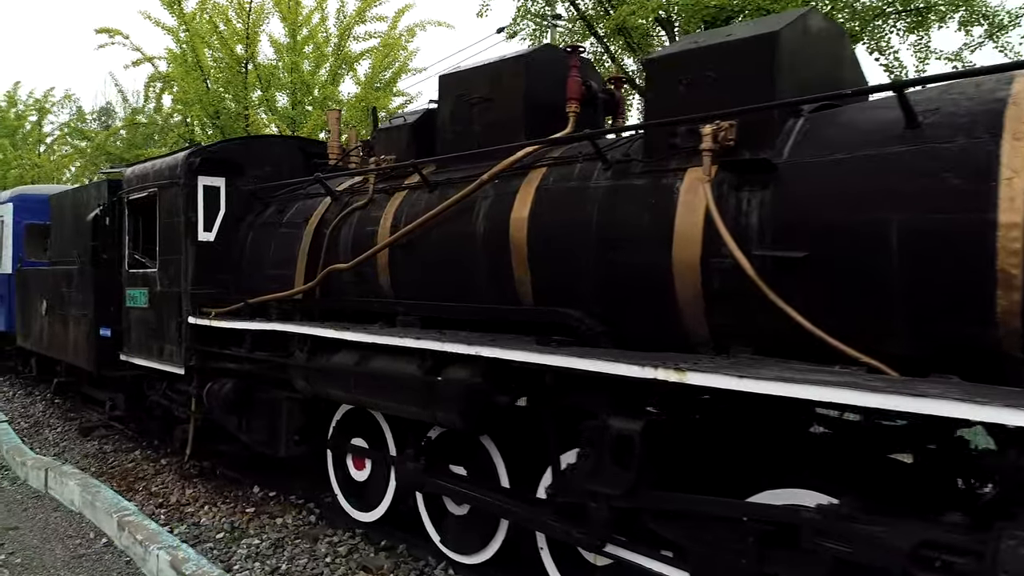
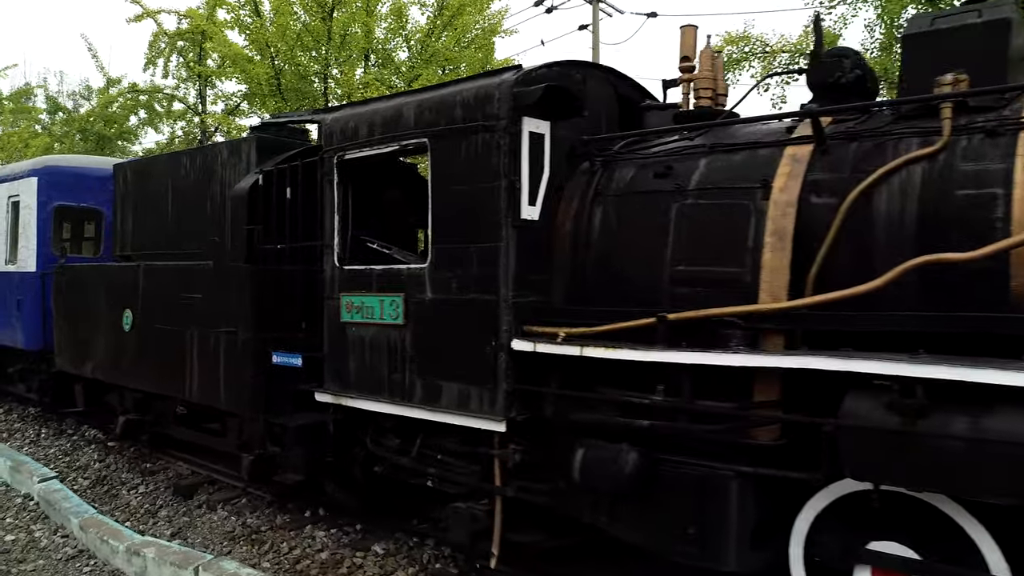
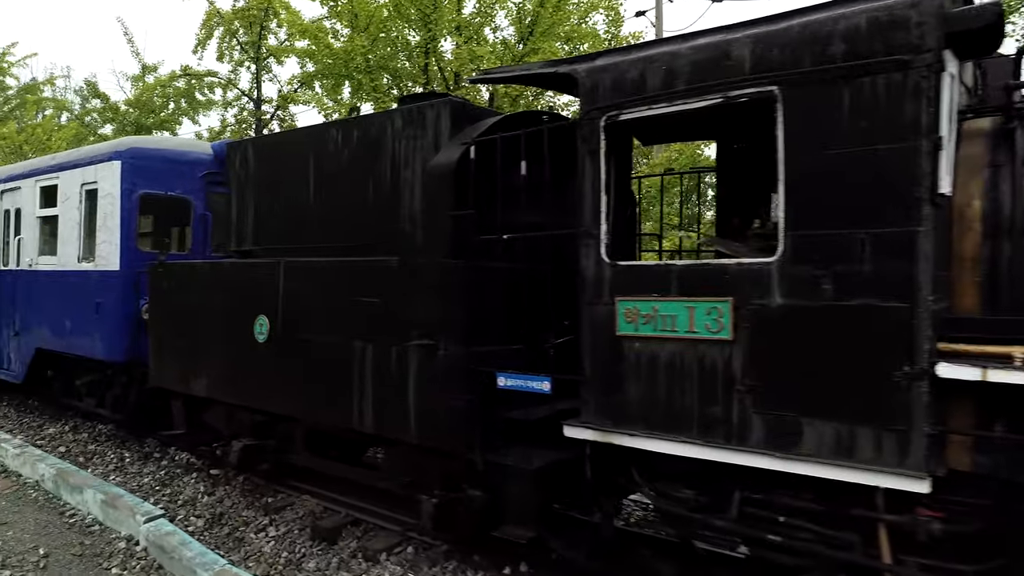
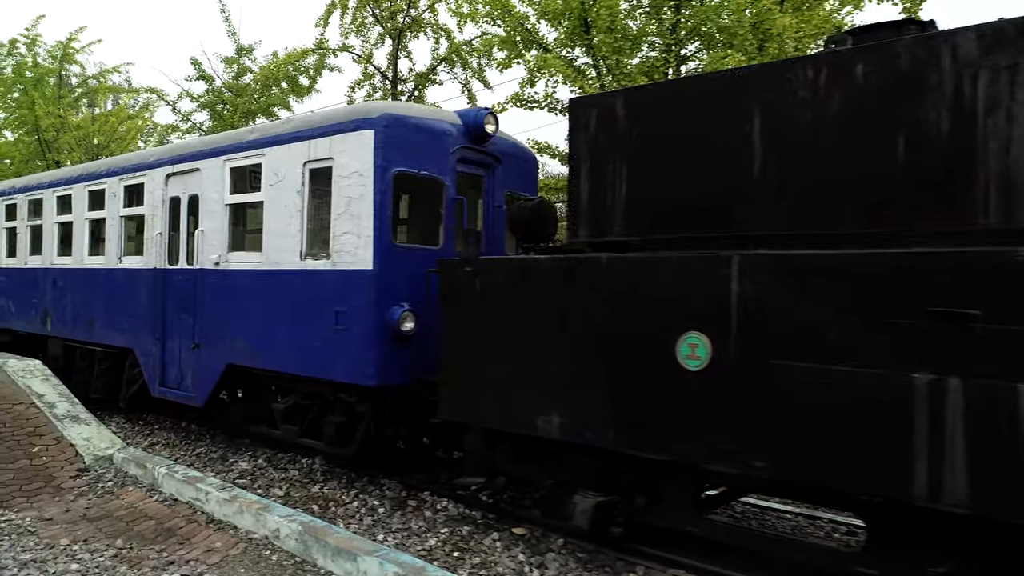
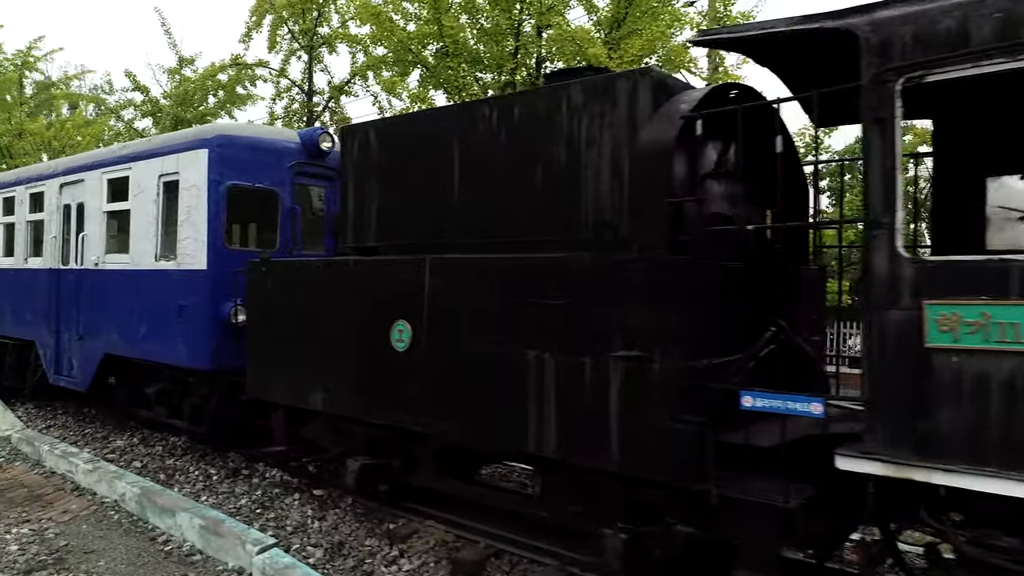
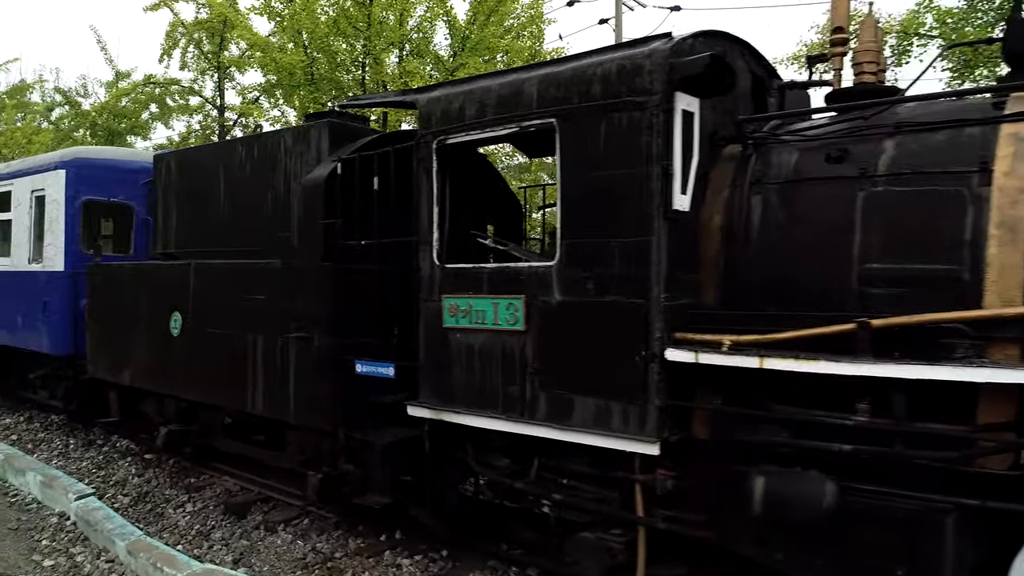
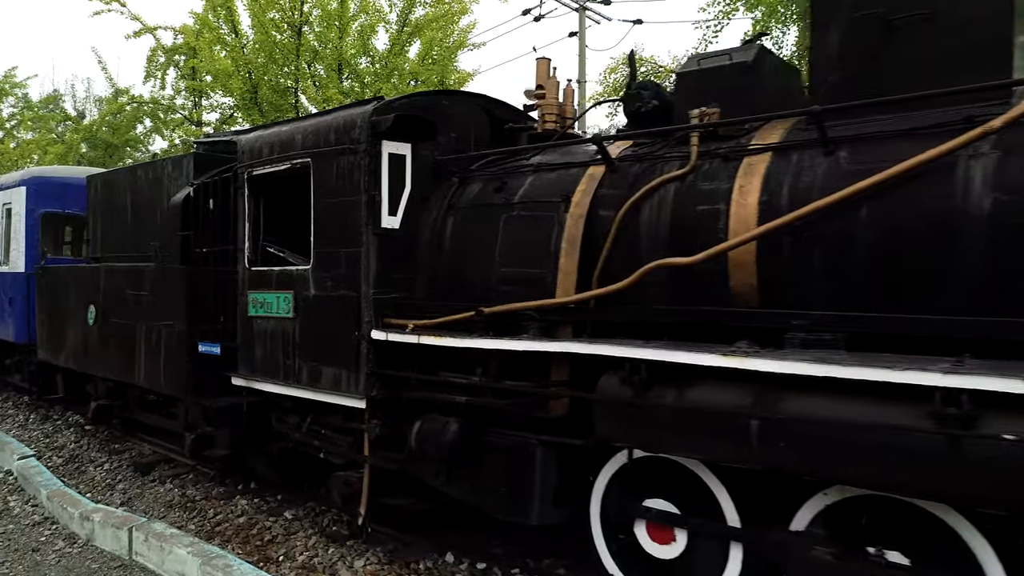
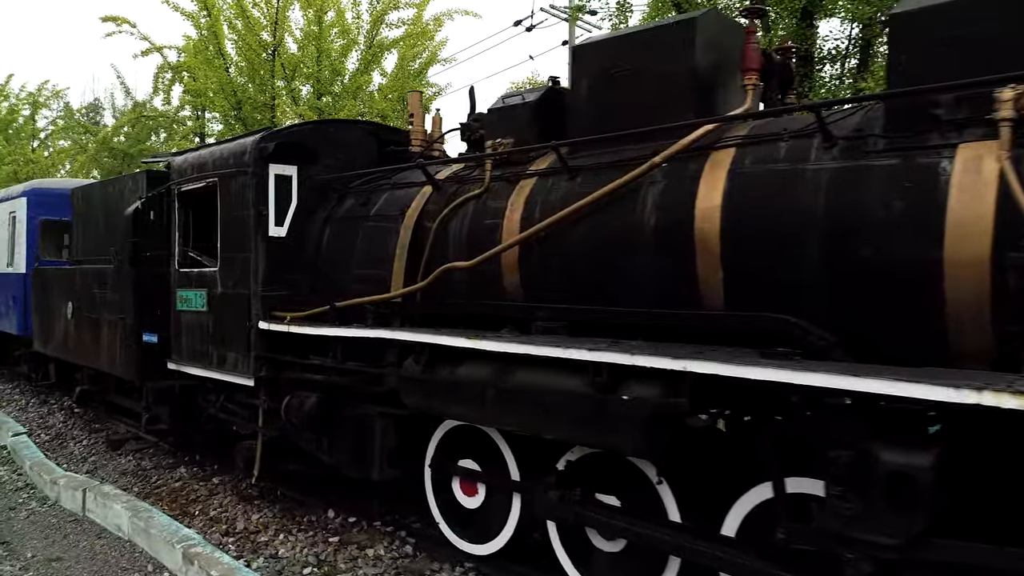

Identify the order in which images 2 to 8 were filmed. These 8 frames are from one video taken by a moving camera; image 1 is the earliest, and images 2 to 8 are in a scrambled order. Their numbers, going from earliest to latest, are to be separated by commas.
8, 7, 2, 6, 3, 5, 4
